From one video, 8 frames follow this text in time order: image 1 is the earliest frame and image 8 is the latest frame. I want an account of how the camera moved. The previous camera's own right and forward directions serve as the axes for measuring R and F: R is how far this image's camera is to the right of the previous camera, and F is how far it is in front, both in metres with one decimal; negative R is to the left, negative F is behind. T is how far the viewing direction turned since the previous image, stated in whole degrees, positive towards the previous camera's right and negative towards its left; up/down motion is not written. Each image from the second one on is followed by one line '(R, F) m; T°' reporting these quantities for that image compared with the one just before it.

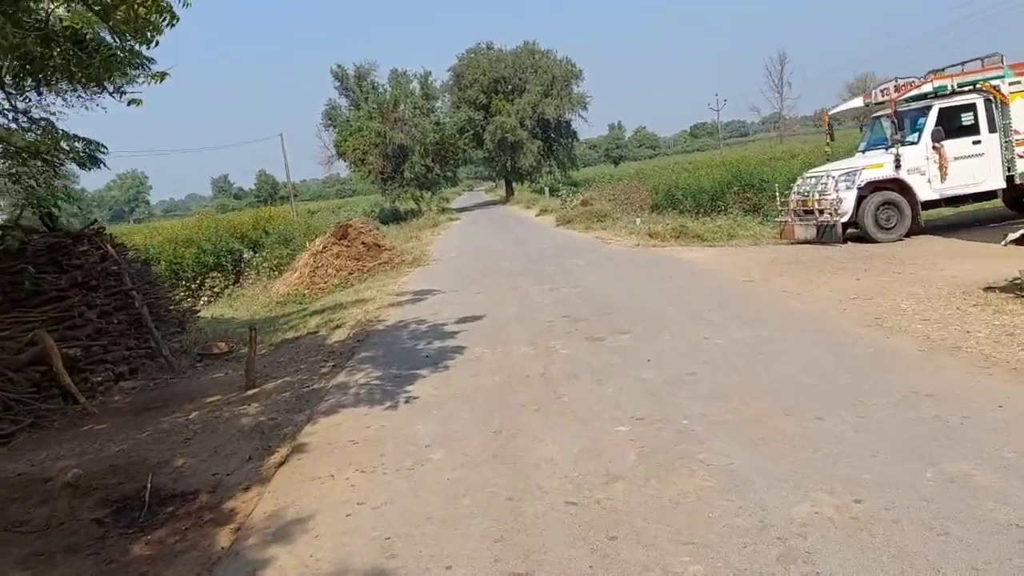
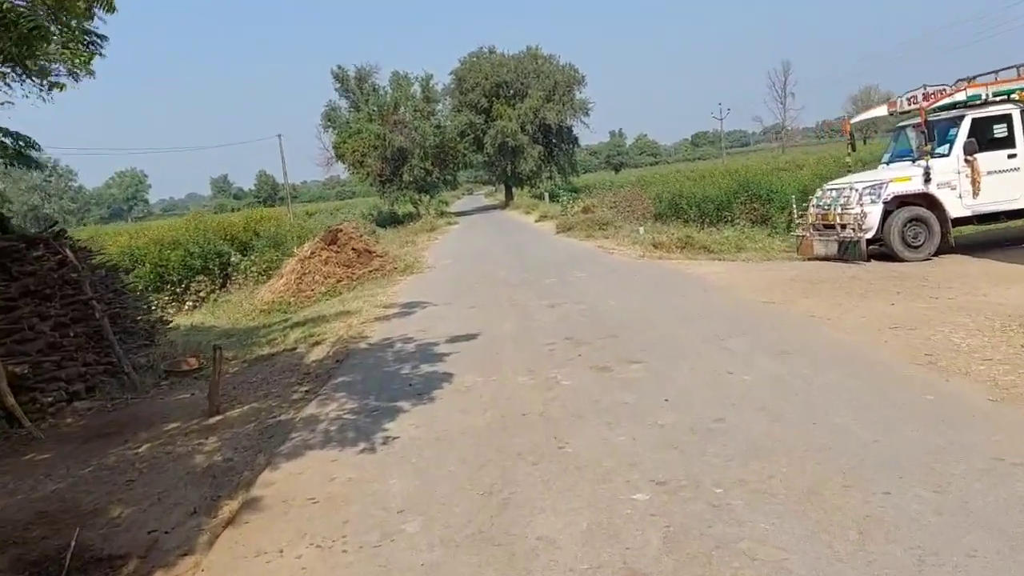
(0.0, +0.9) m; 0°
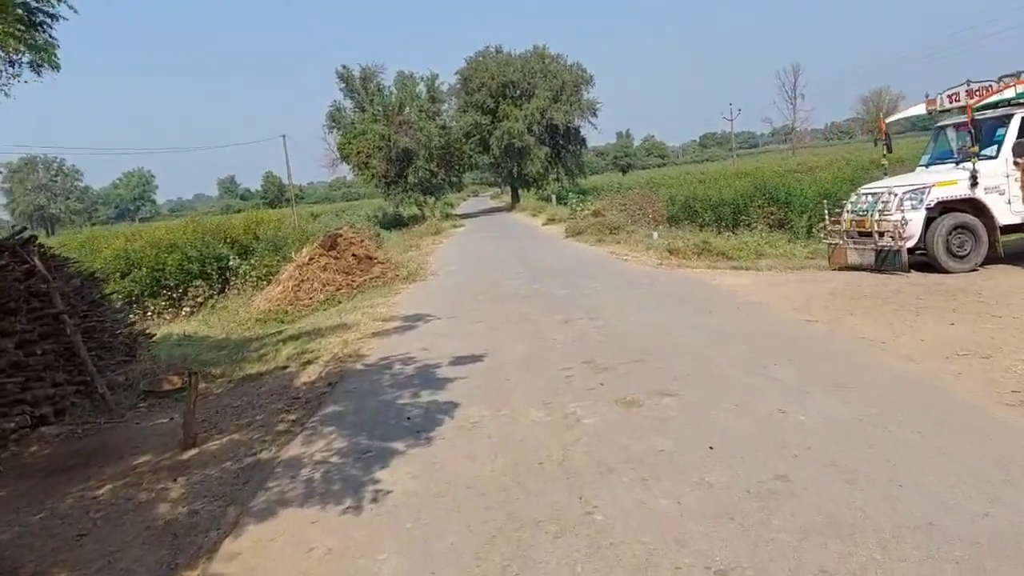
(-0.1, +0.8) m; 0°
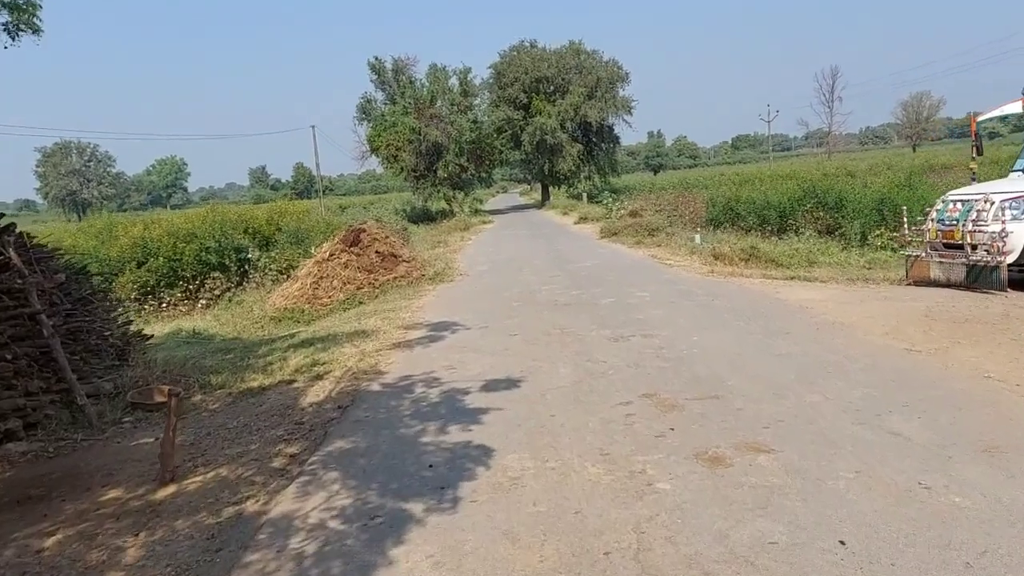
(-0.2, +1.2) m; -2°
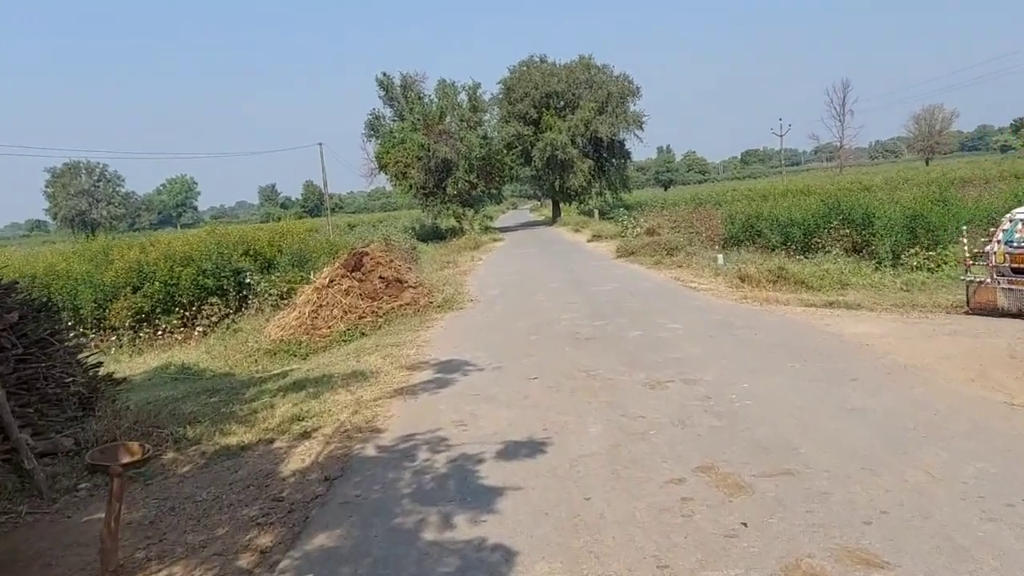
(-0.1, +1.1) m; -1°
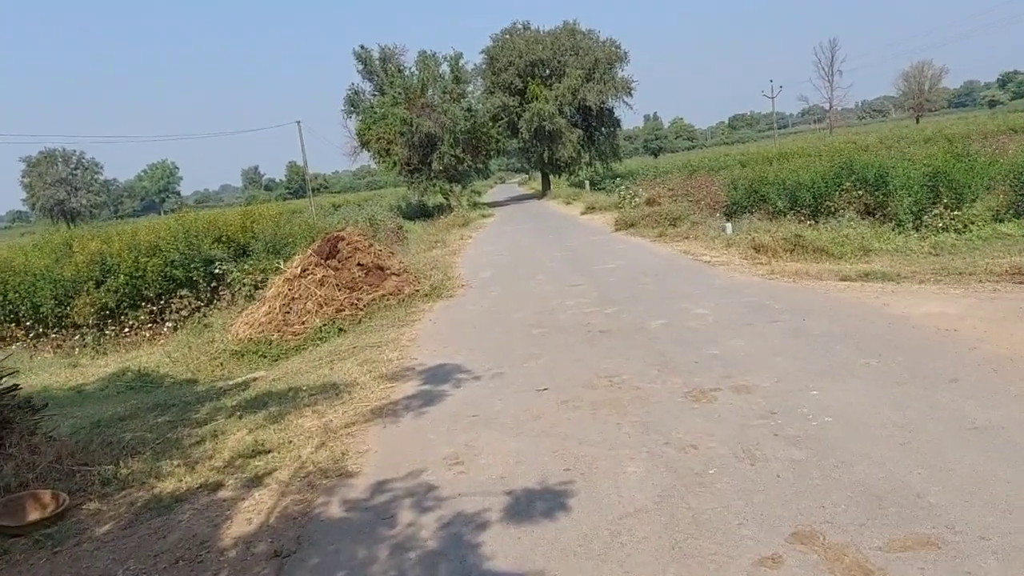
(-0.1, +1.4) m; +1°
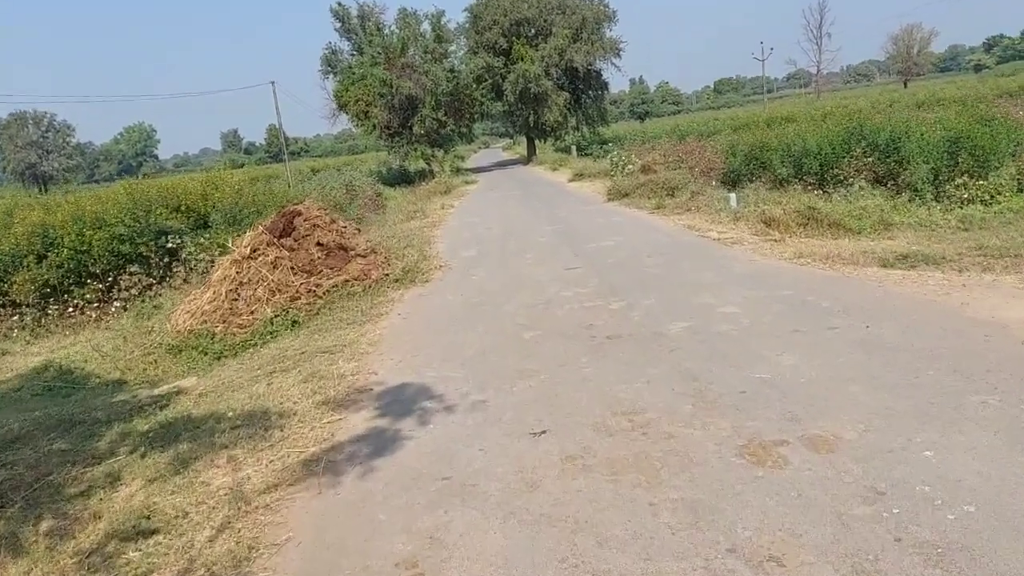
(0.0, +1.6) m; +1°
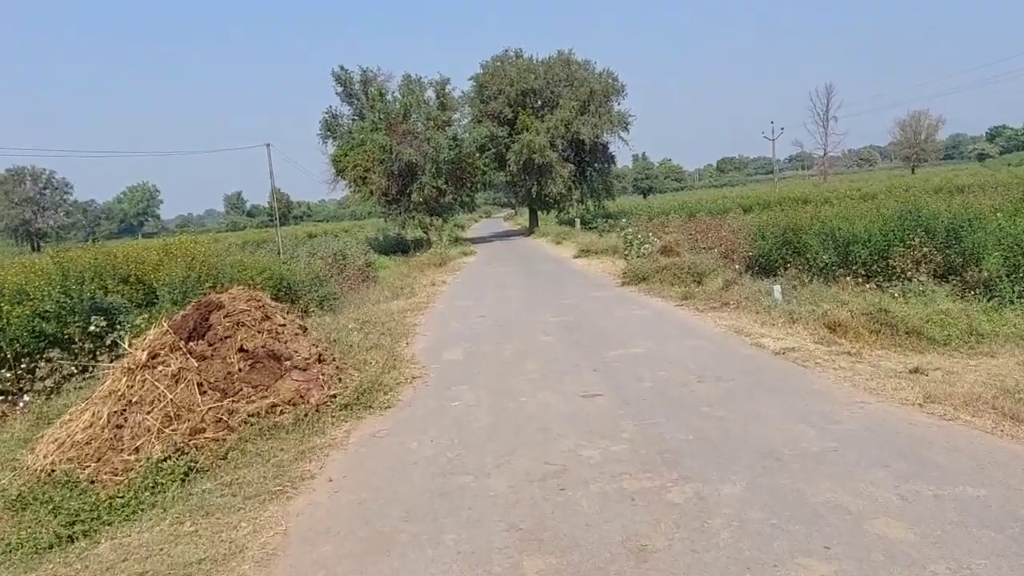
(0.0, +2.8) m; 0°
